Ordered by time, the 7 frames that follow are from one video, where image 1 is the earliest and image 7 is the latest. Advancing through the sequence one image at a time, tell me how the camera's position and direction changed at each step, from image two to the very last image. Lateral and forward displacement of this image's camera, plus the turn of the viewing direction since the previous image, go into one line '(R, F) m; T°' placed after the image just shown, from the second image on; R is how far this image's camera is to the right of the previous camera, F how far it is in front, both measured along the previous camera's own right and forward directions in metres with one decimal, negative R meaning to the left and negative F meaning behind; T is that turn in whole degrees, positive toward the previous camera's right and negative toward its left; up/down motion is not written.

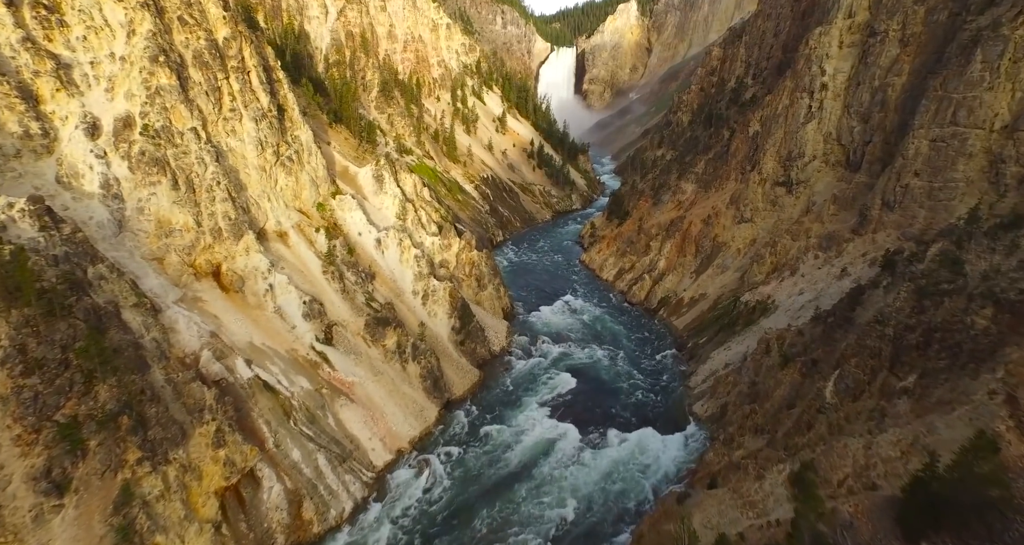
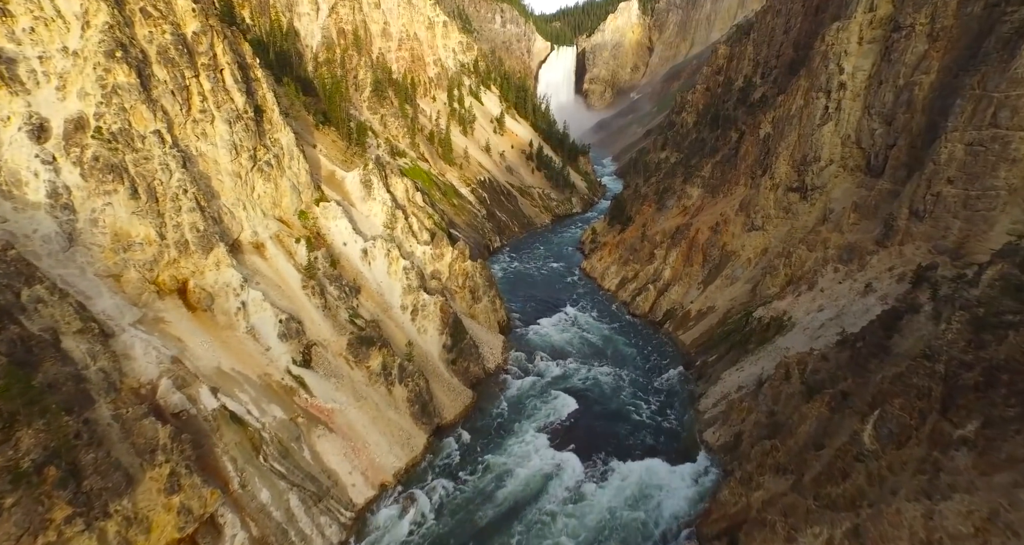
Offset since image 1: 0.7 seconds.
(+0.2, +2.1) m; 0°
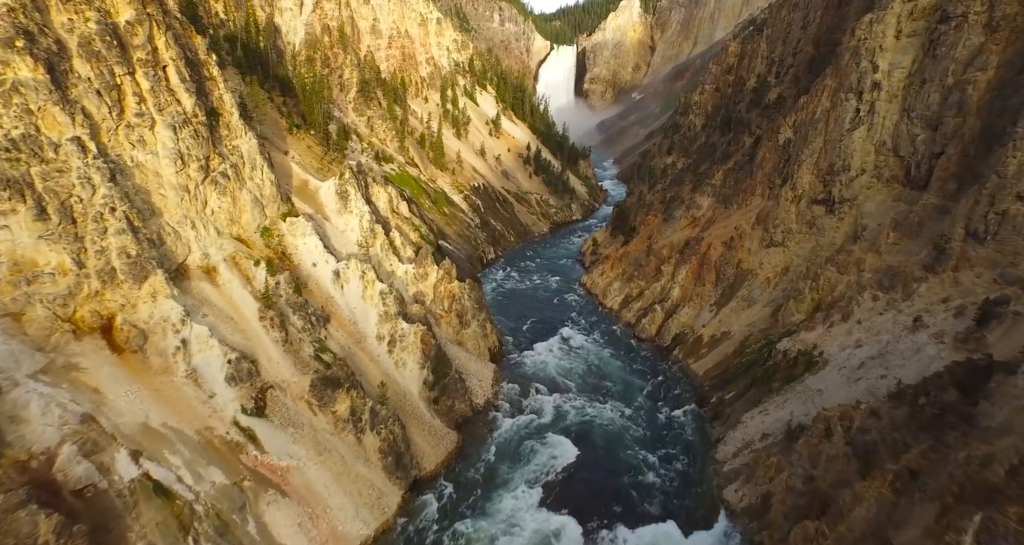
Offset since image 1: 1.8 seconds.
(+0.4, +3.4) m; 0°
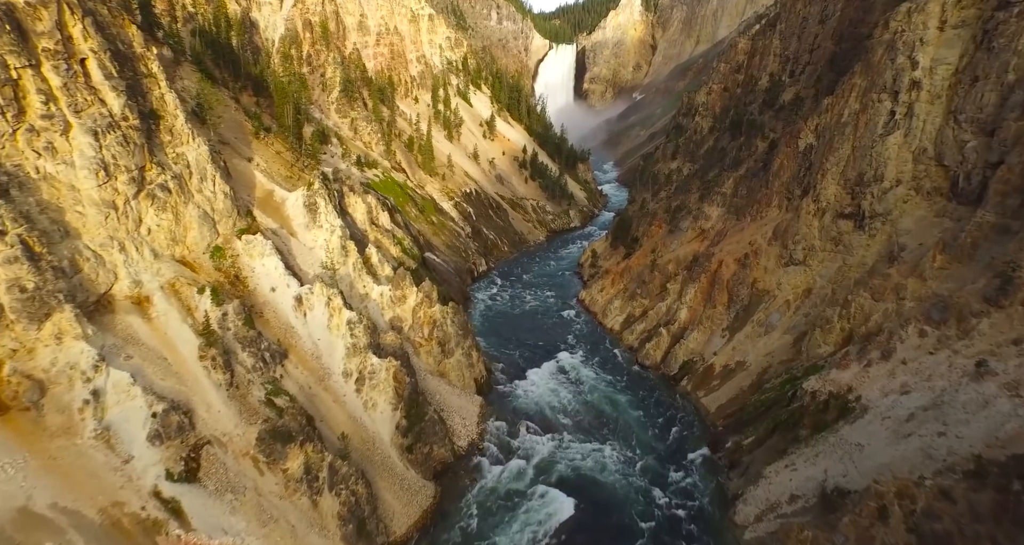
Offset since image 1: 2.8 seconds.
(+0.6, +3.3) m; 0°
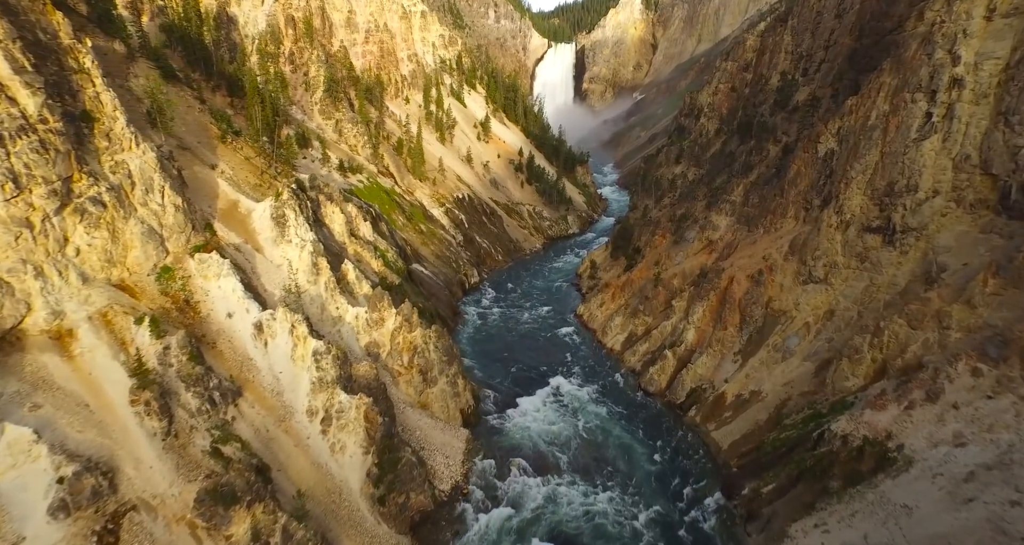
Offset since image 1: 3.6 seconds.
(+0.5, +2.7) m; 0°
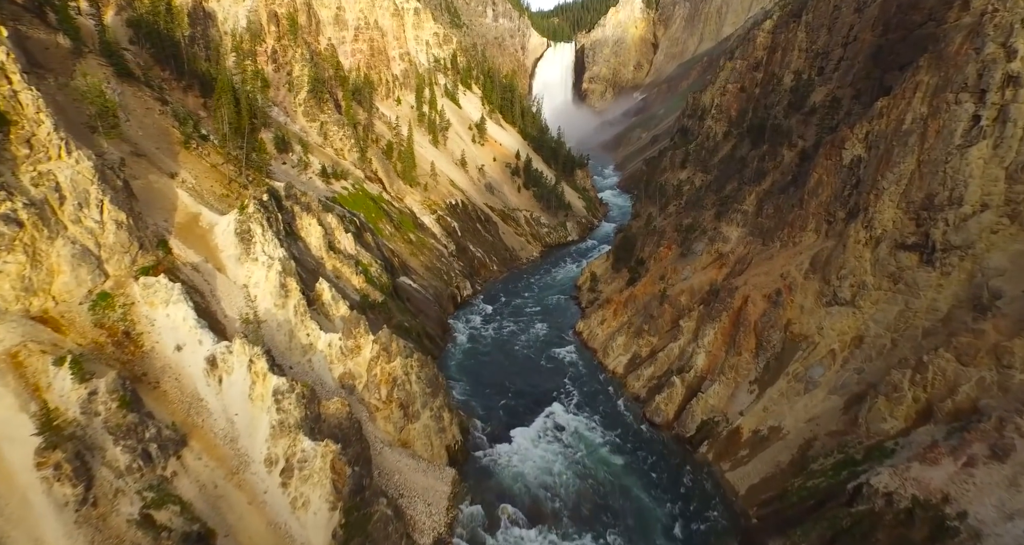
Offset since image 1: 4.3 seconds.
(+0.4, +2.6) m; 0°
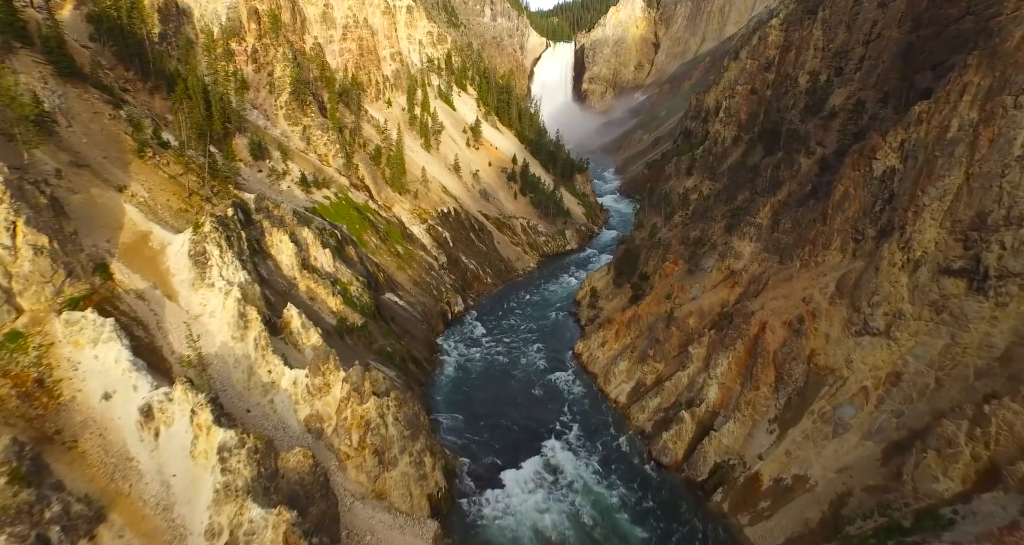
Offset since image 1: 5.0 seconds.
(+0.4, +2.6) m; 0°
